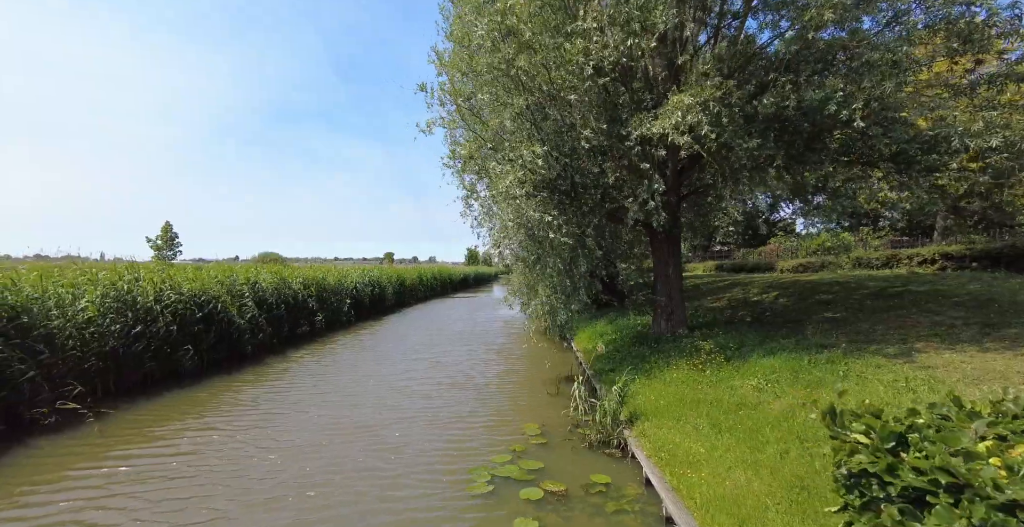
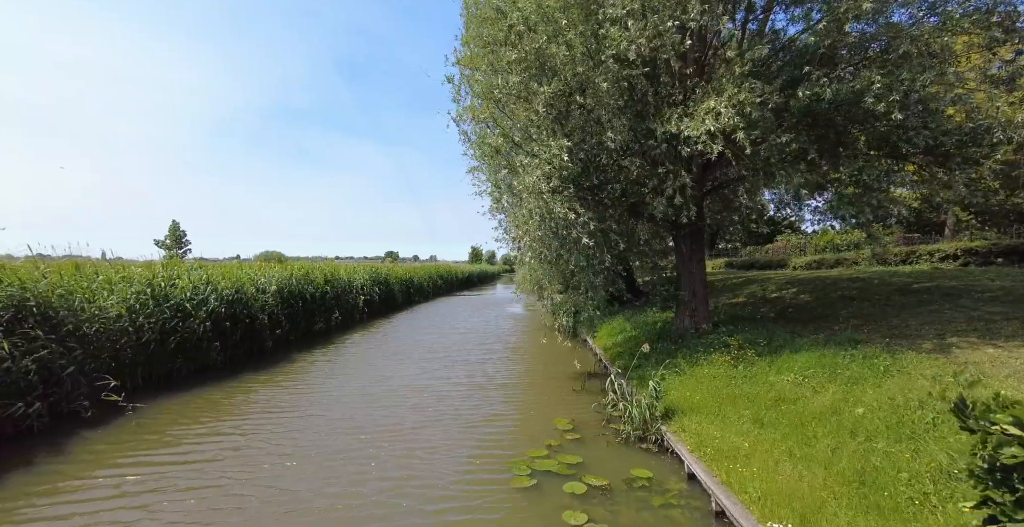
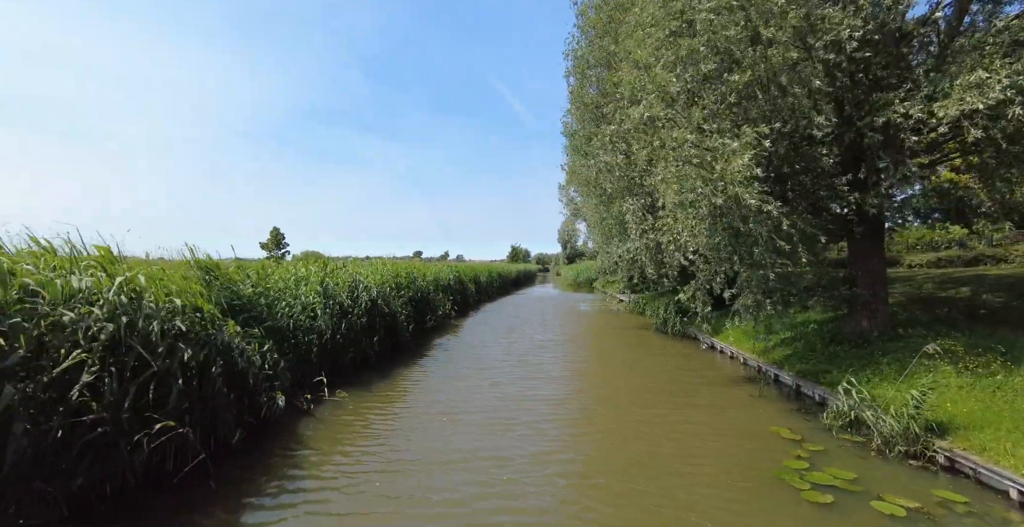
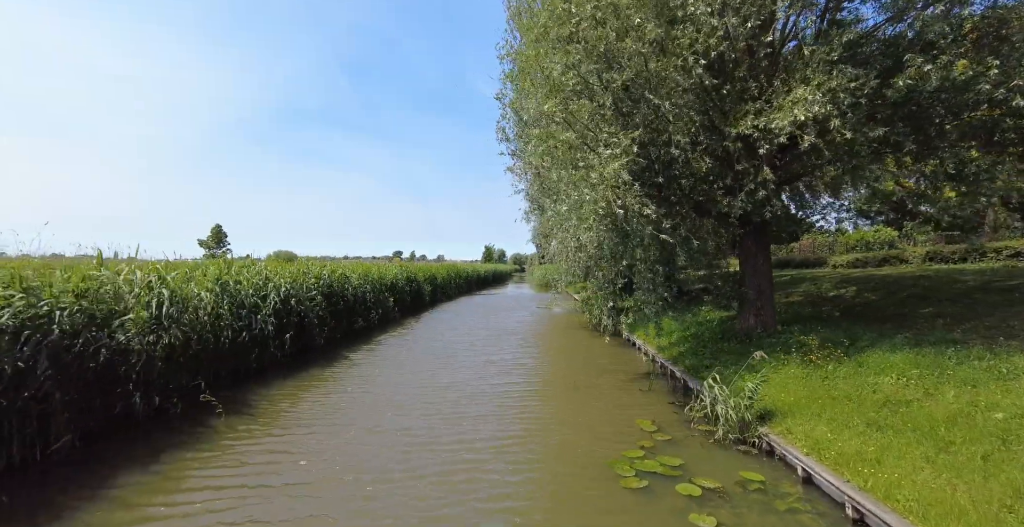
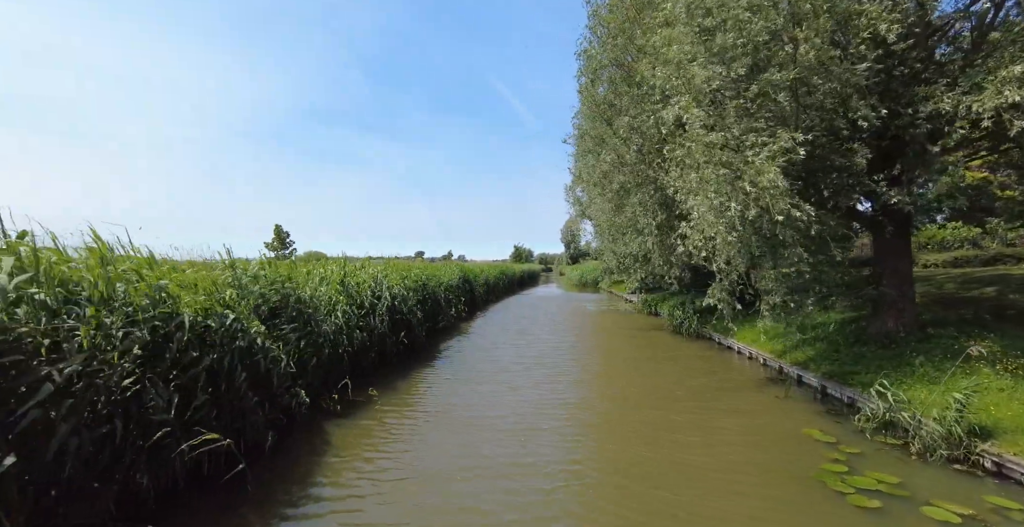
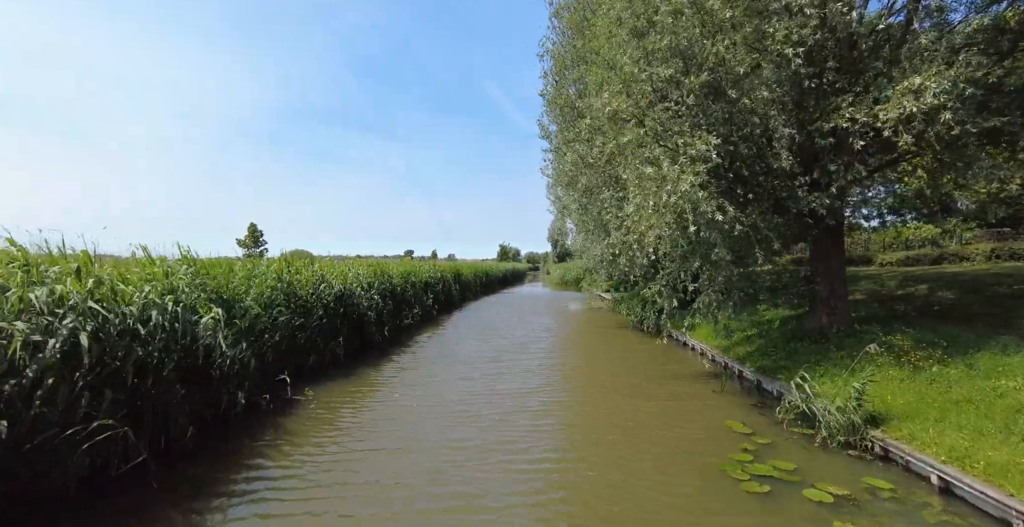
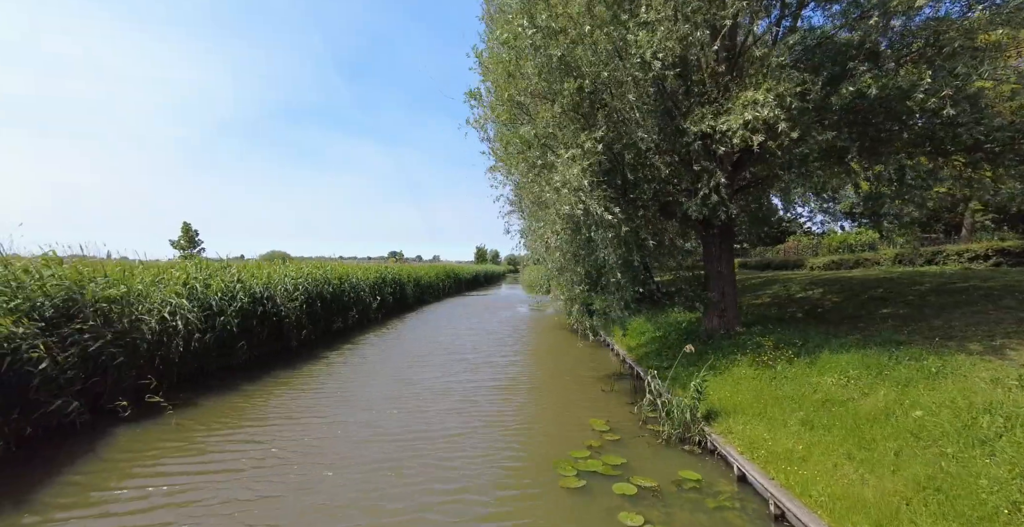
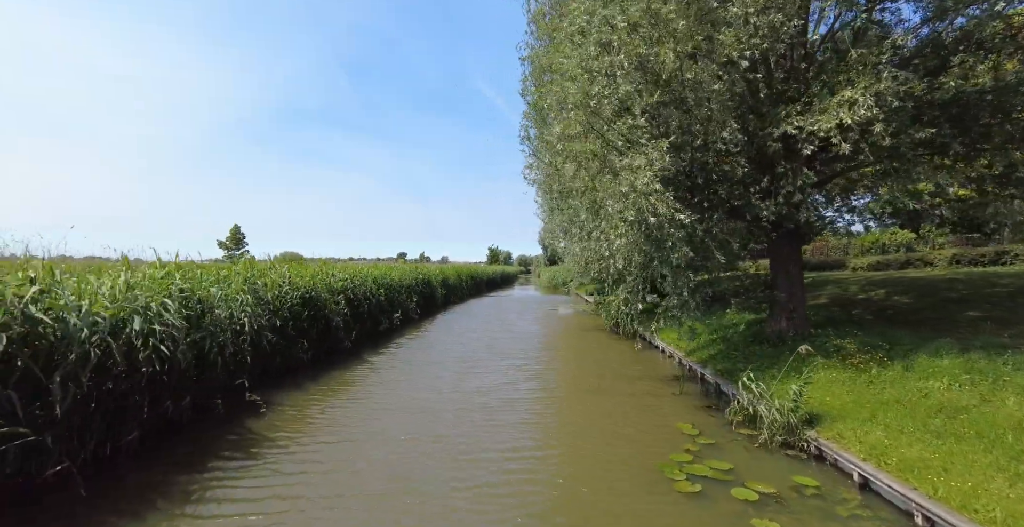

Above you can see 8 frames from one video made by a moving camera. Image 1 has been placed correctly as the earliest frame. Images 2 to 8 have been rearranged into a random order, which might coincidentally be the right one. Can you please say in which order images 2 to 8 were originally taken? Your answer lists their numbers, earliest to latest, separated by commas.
2, 7, 4, 8, 6, 3, 5
